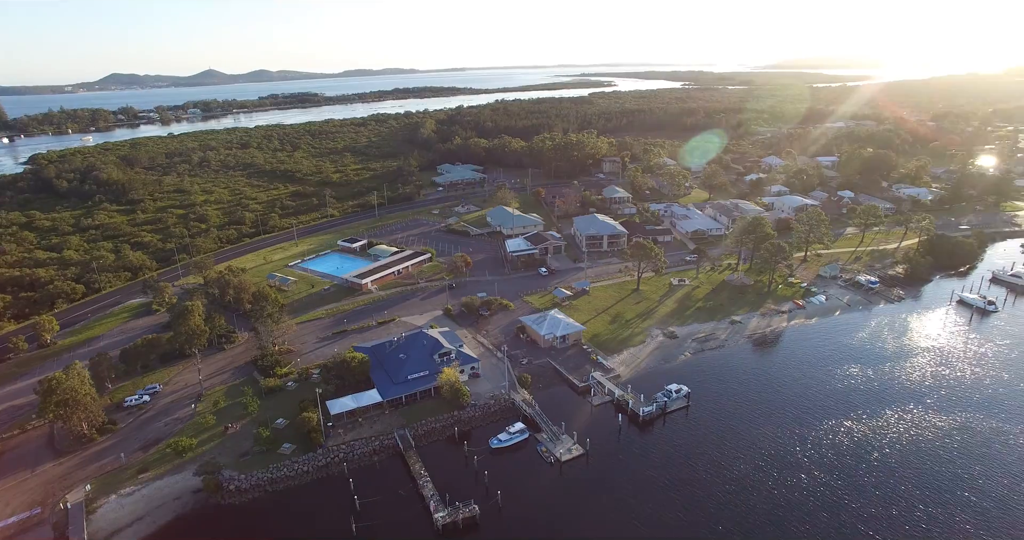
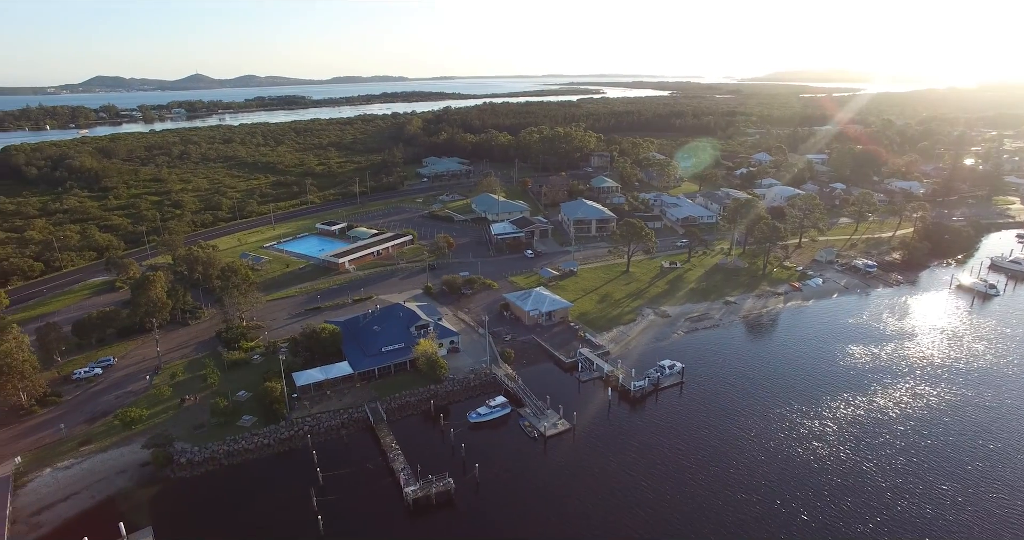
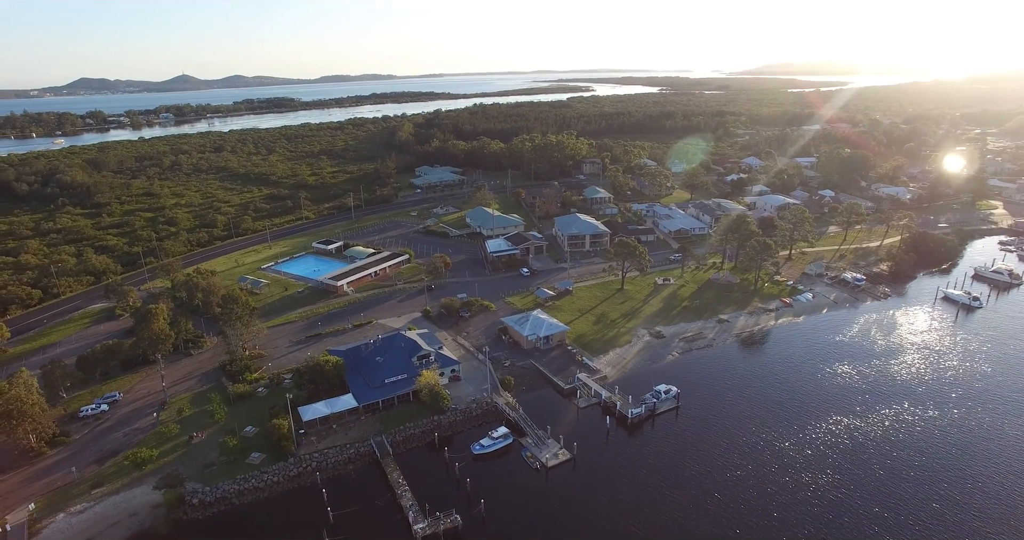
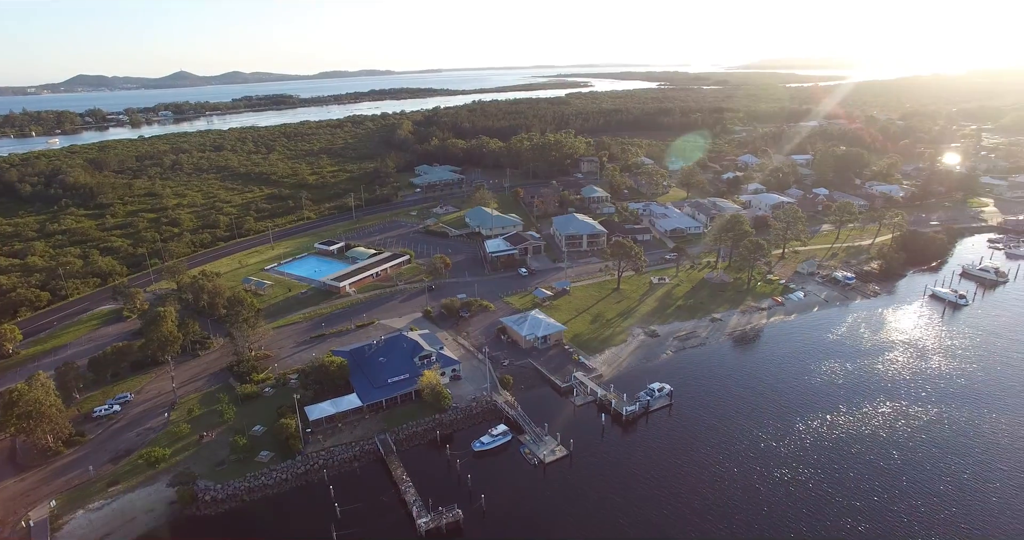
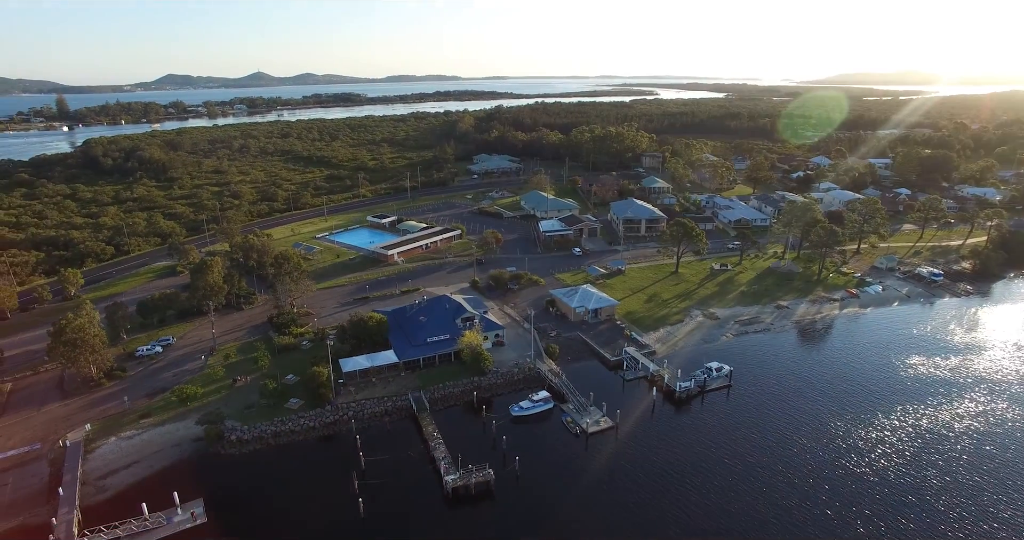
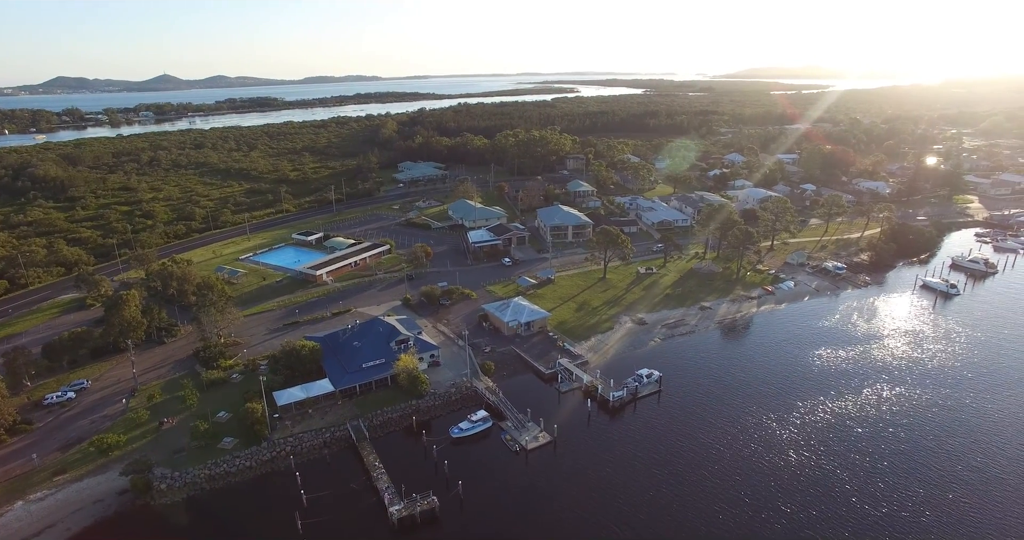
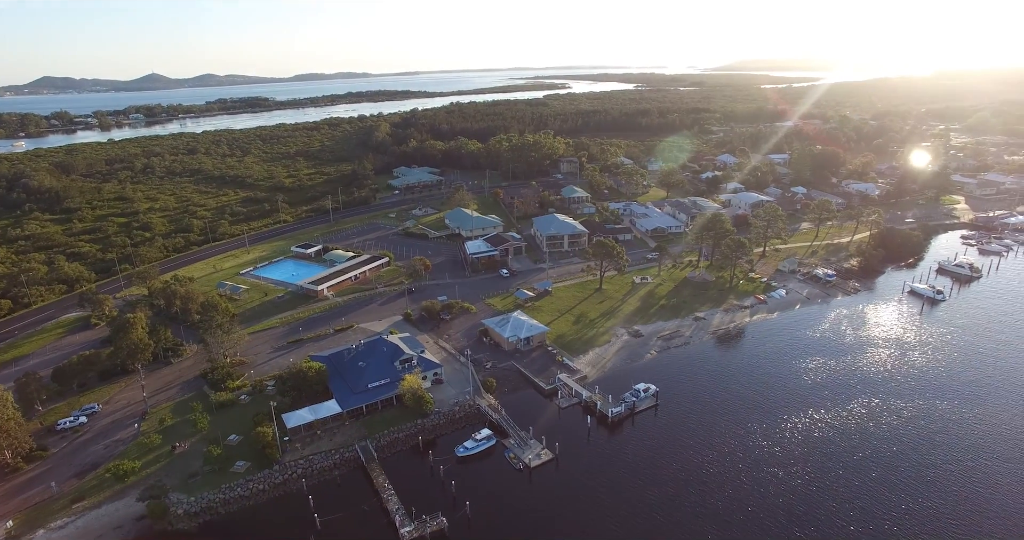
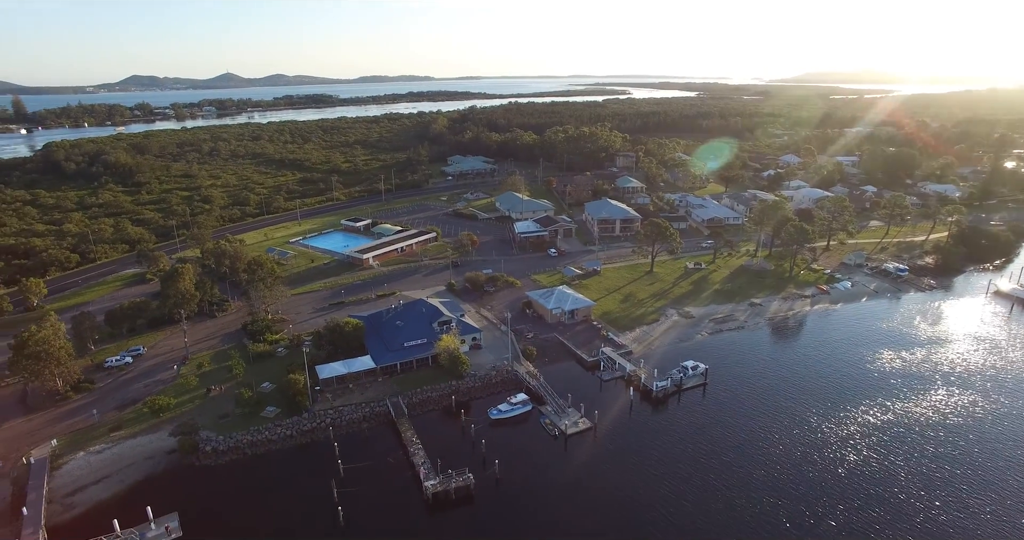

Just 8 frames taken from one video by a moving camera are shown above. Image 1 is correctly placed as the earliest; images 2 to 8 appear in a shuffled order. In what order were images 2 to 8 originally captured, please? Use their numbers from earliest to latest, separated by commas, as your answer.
4, 7, 3, 6, 2, 8, 5
